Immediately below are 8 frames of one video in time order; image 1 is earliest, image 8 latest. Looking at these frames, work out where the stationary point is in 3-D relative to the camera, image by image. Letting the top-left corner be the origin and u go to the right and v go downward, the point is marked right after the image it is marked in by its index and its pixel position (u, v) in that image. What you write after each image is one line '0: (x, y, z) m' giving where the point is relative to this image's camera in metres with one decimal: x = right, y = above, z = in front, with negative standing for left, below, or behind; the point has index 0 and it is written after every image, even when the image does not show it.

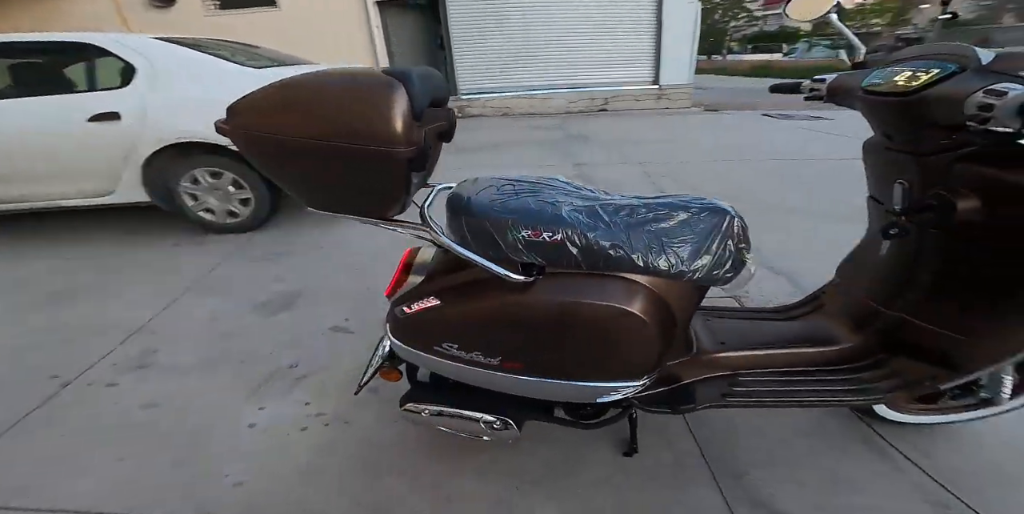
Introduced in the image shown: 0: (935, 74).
0: (+0.9, +0.4, +0.9) m
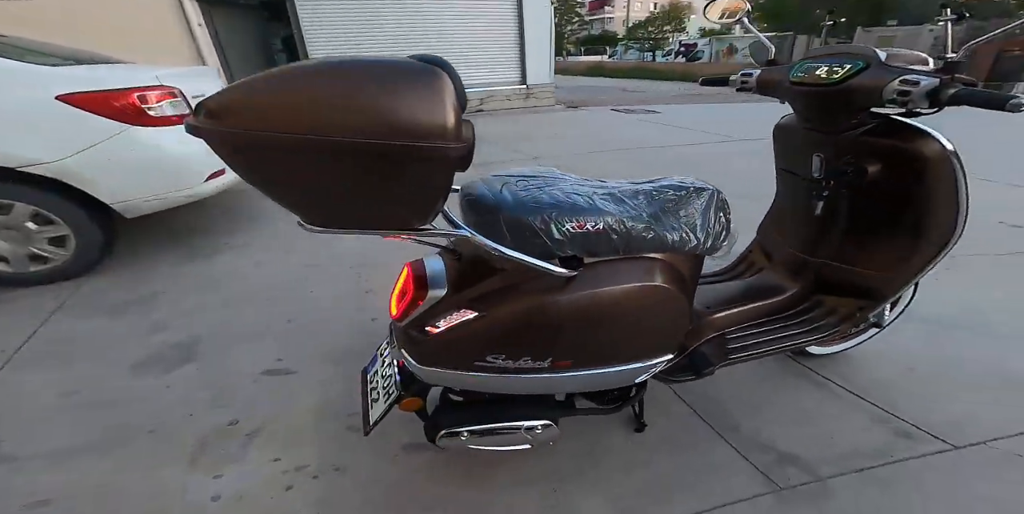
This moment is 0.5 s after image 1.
0: (+0.9, +0.5, +1.2) m
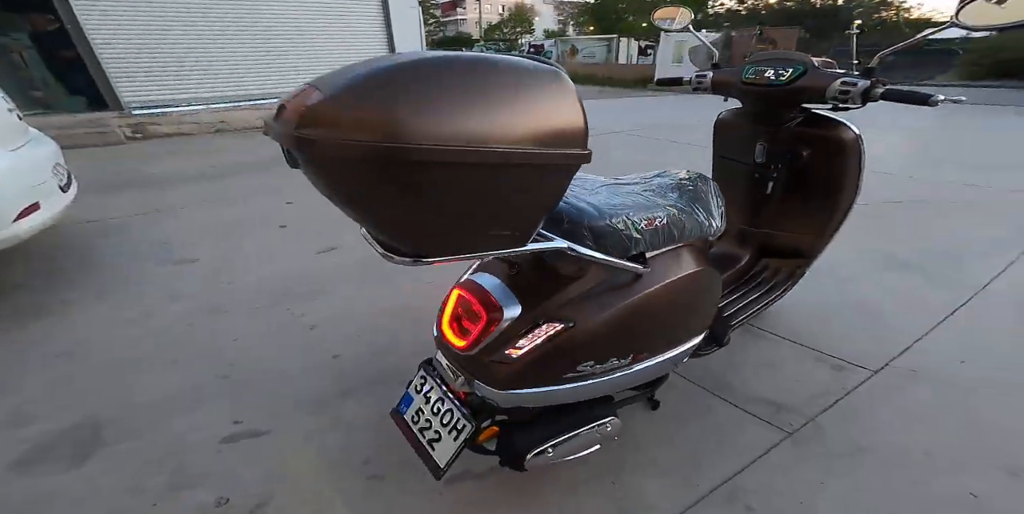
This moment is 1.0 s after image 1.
0: (+1.0, +0.6, +1.4) m
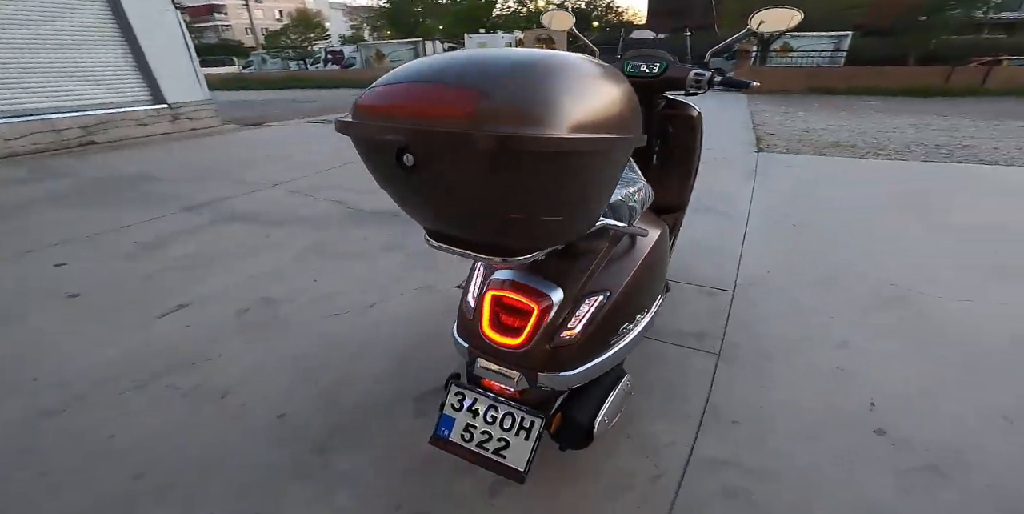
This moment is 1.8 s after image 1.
0: (+0.6, +0.8, +1.8) m
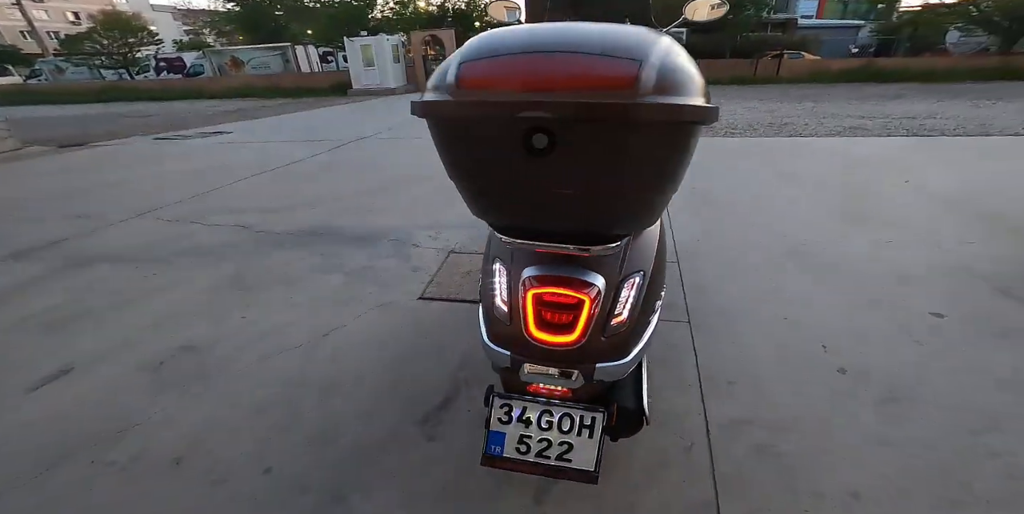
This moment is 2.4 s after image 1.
0: (+0.4, +0.9, +1.8) m
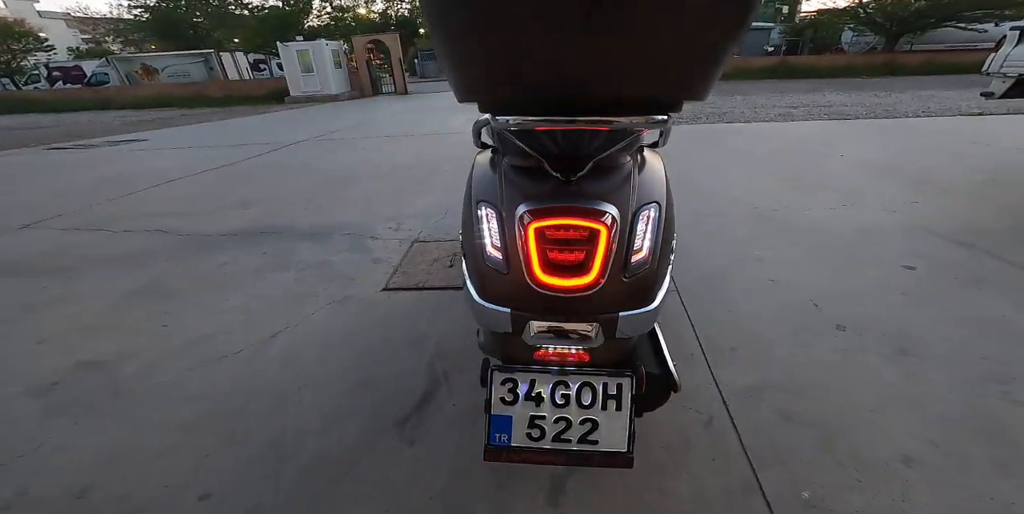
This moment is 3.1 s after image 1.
0: (+0.2, +1.0, +1.7) m
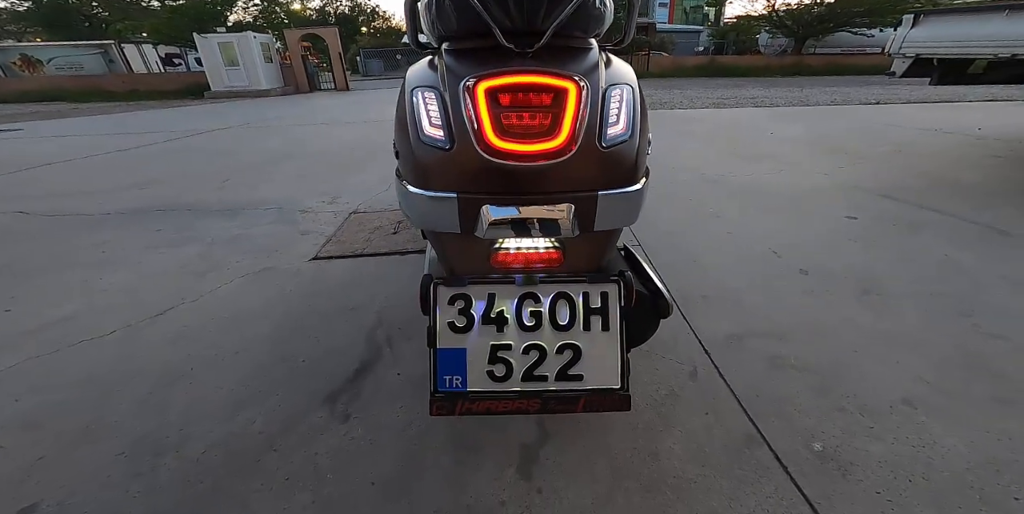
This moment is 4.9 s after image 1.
0: (0.0, +1.2, +1.5) m
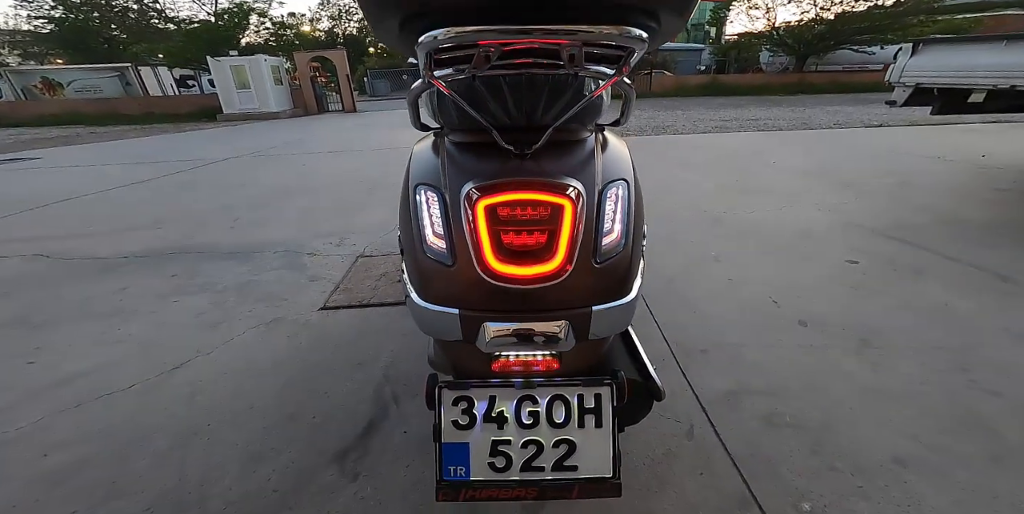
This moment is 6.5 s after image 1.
0: (0.0, +1.0, +1.6) m
